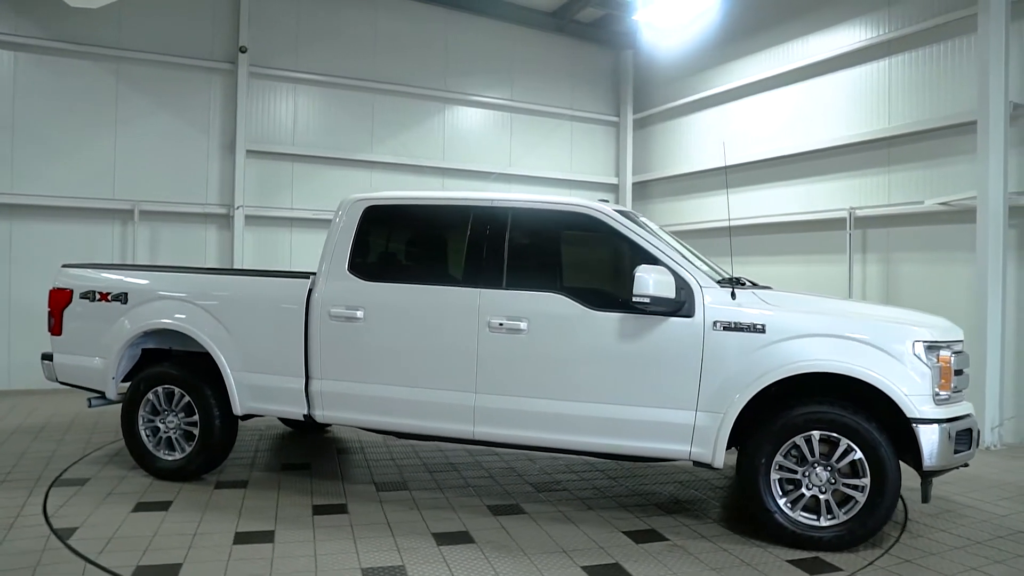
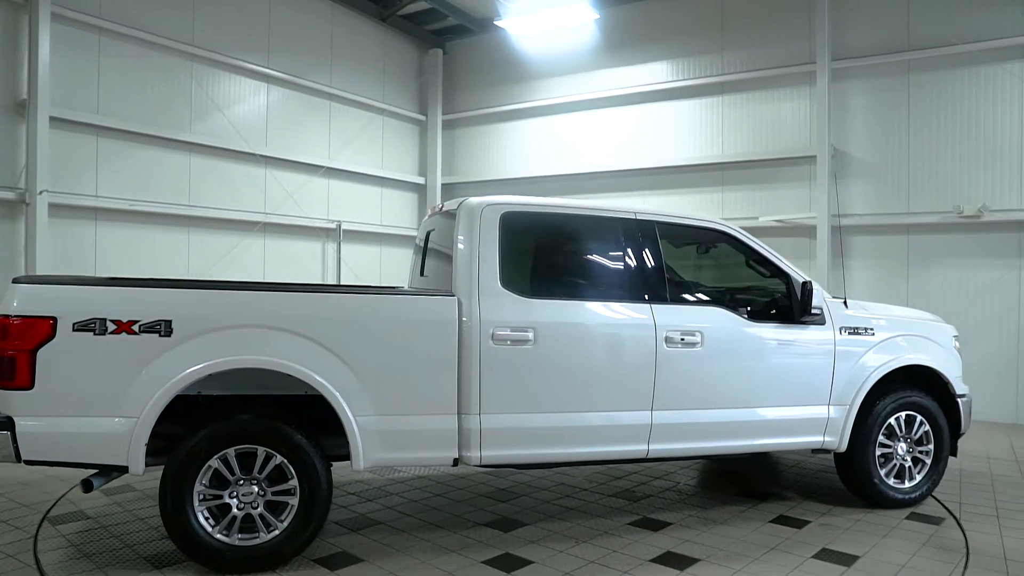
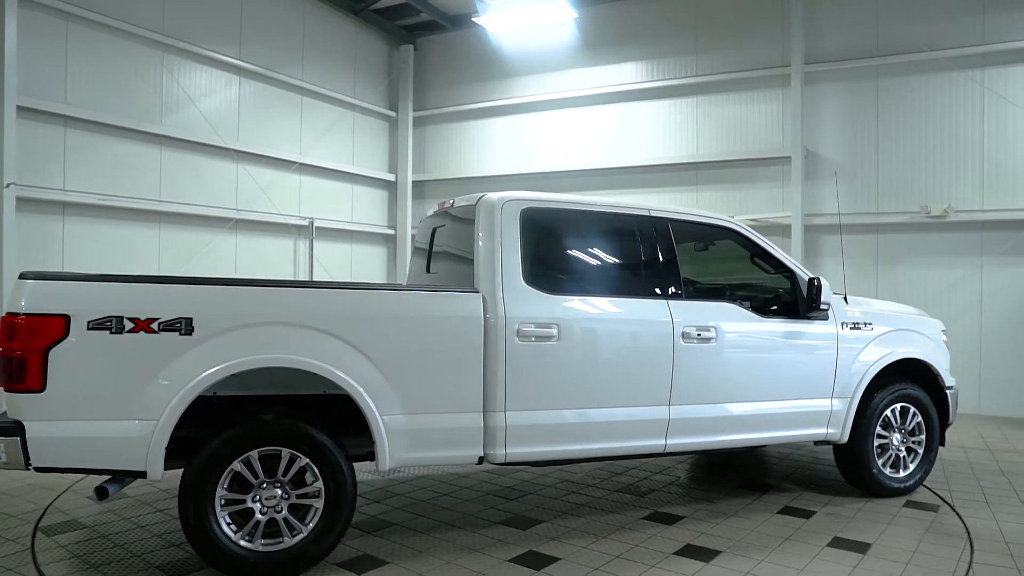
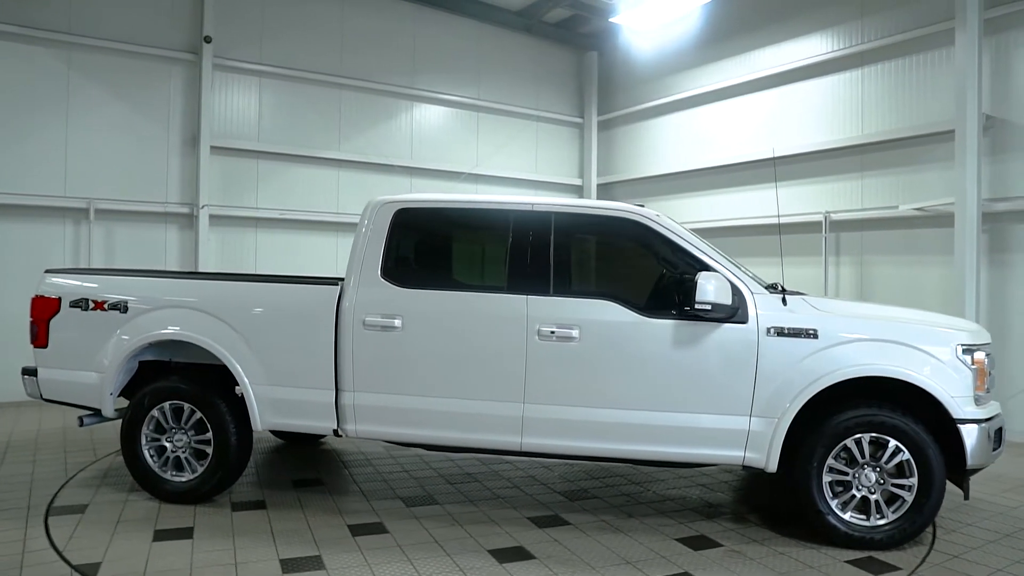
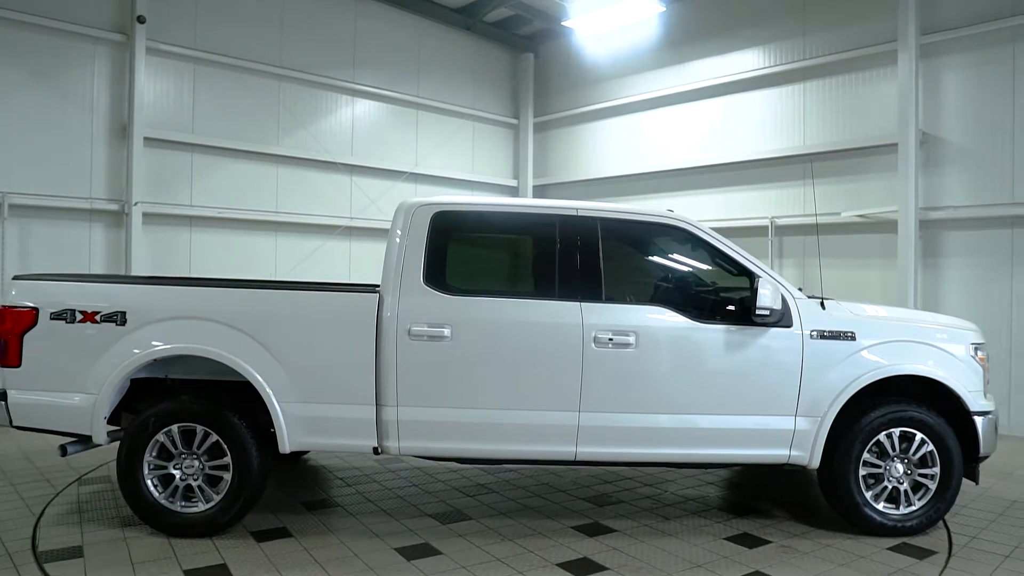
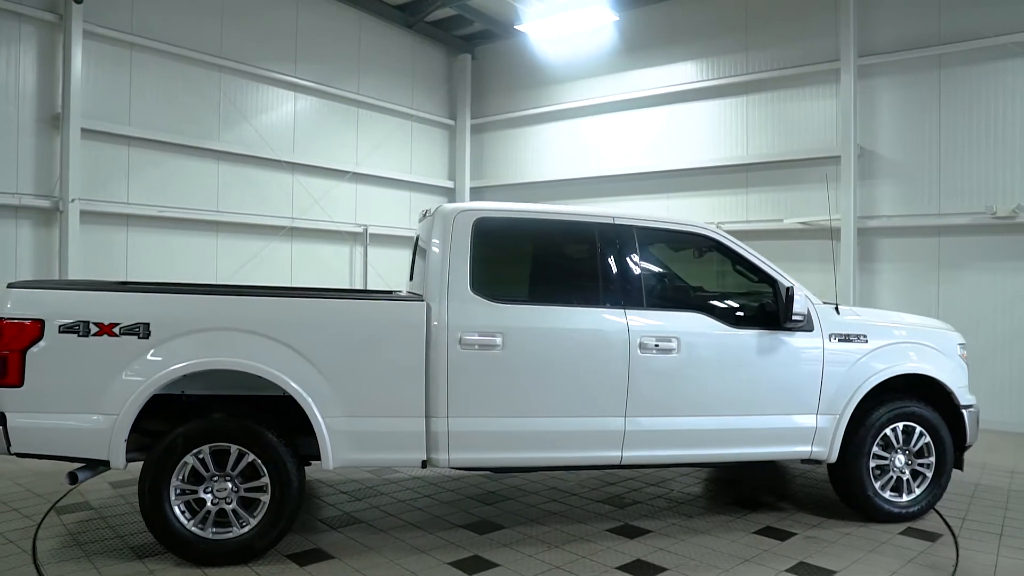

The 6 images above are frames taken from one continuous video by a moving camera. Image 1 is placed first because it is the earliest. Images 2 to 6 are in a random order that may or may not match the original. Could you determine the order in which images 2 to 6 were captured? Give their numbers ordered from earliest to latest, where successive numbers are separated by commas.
4, 5, 6, 2, 3
